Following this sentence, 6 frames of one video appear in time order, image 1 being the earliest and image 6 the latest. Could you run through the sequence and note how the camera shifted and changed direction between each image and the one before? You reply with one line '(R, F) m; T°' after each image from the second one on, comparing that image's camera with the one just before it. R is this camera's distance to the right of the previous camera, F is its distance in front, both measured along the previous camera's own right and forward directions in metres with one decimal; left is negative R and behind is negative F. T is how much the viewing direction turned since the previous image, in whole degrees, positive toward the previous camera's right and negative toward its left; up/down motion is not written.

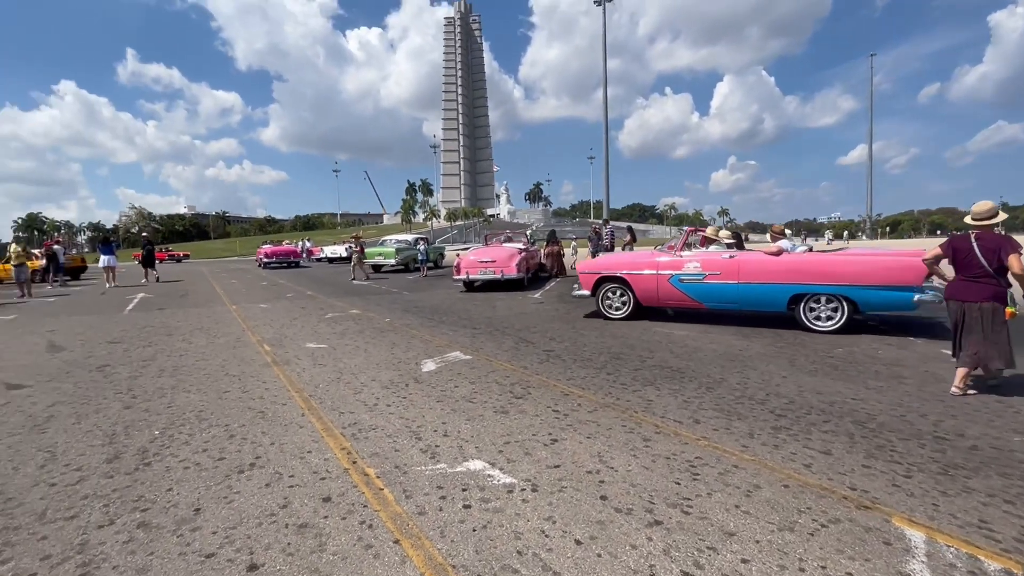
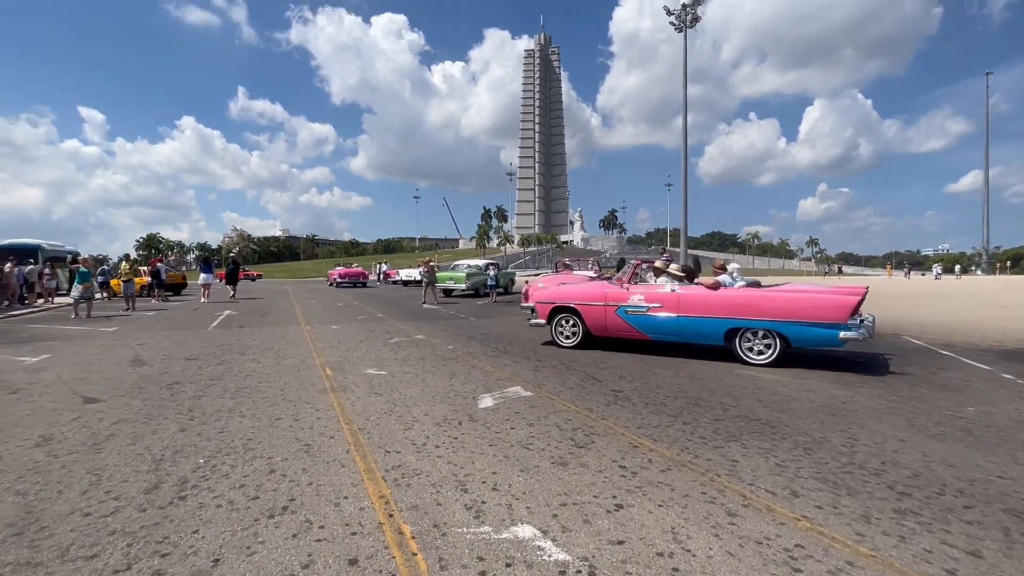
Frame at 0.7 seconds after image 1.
(+0.1, +0.5) m; -8°
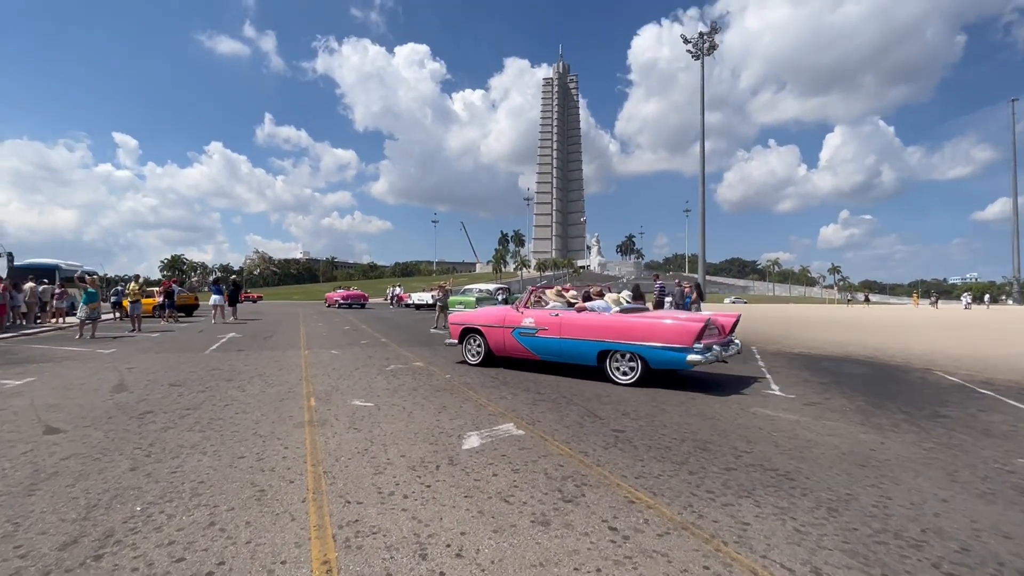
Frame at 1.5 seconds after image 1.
(+0.3, +0.5) m; -2°
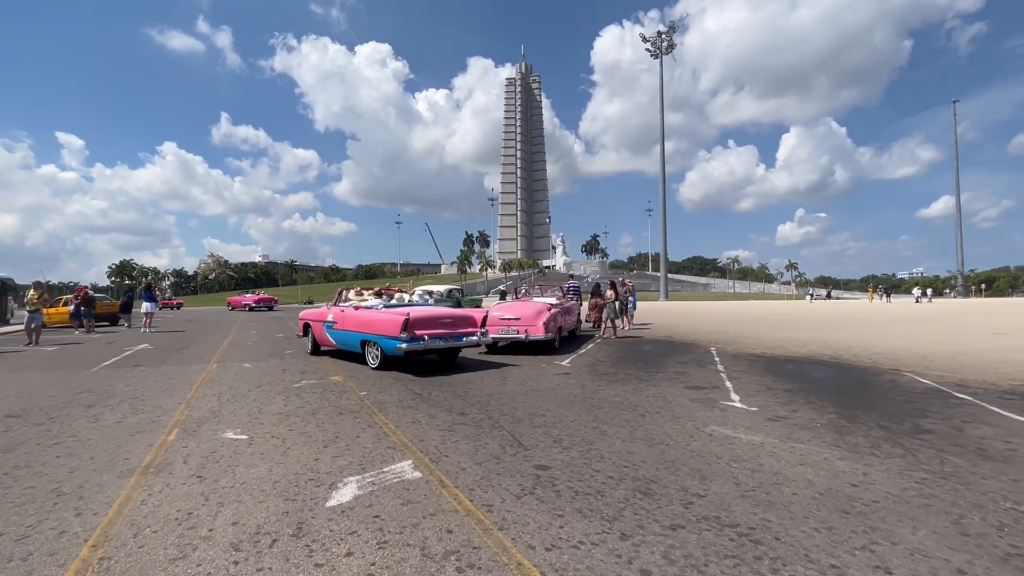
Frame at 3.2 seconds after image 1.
(+0.7, +1.3) m; +3°
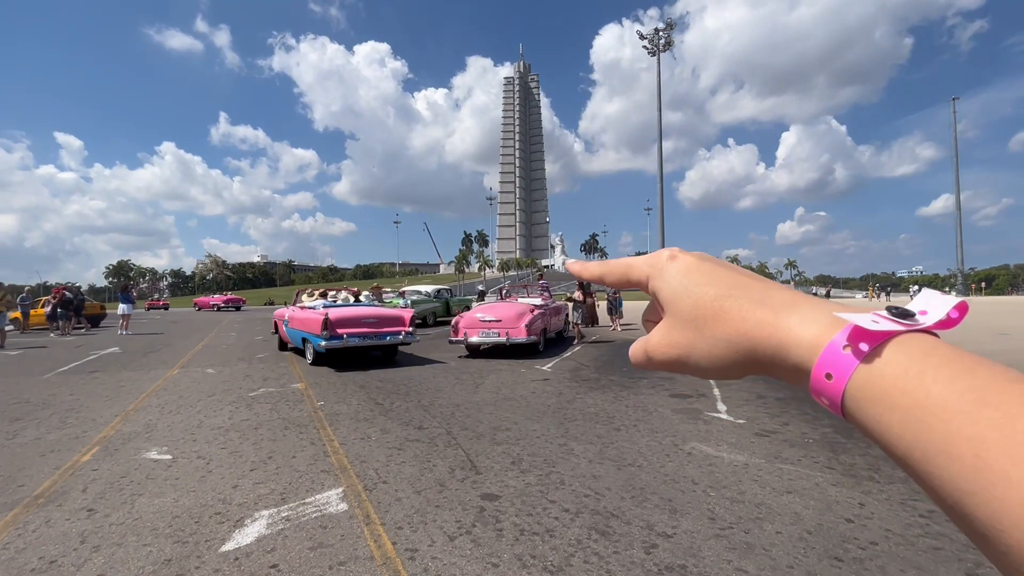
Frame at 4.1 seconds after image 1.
(+0.4, +0.6) m; 0°
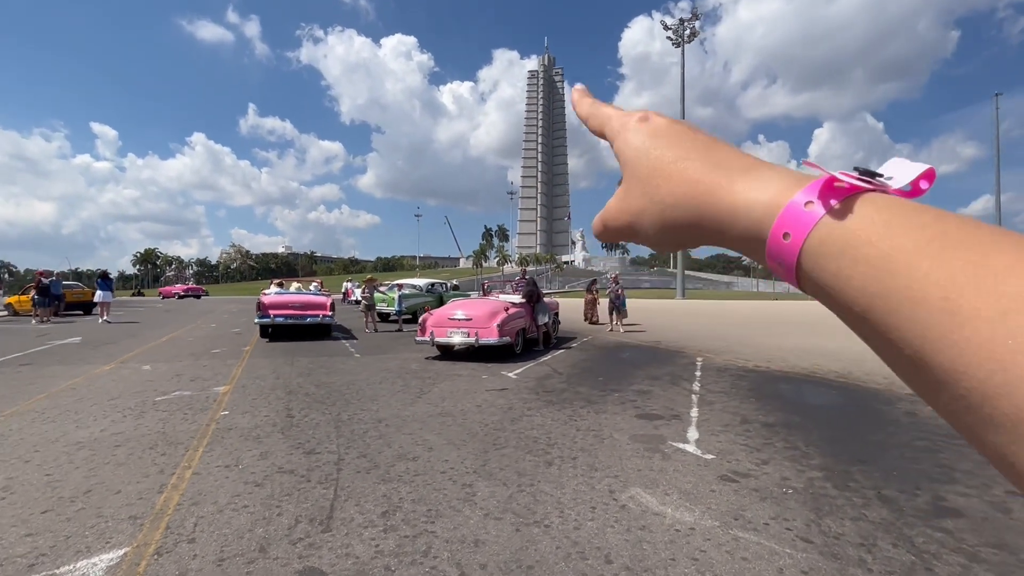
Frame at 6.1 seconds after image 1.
(+1.0, +1.2) m; -2°
